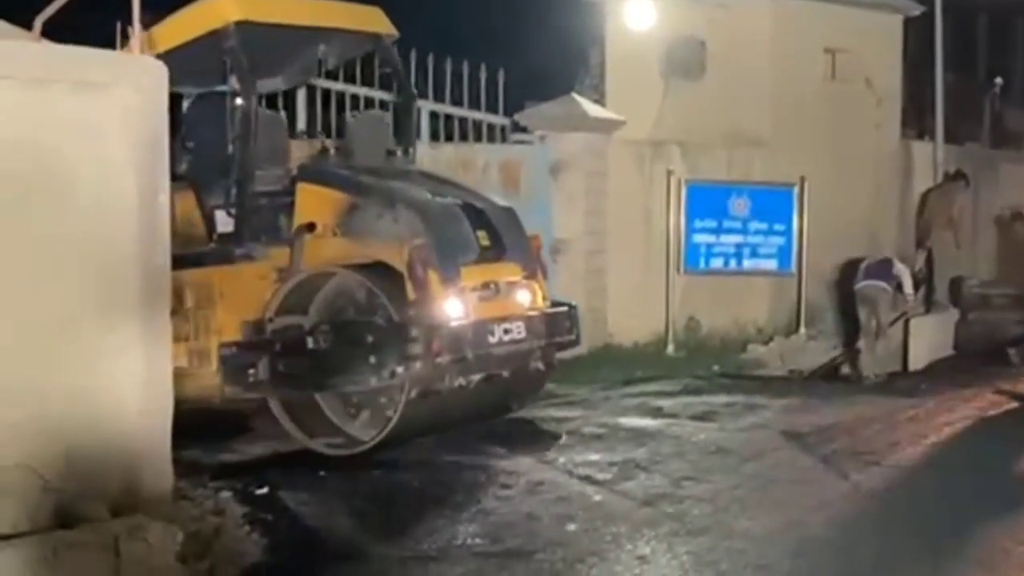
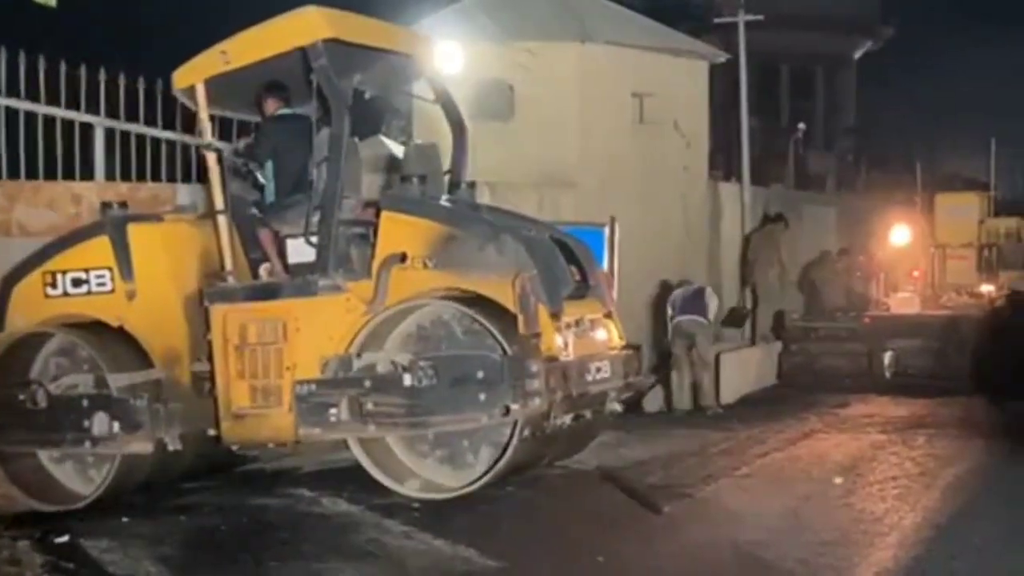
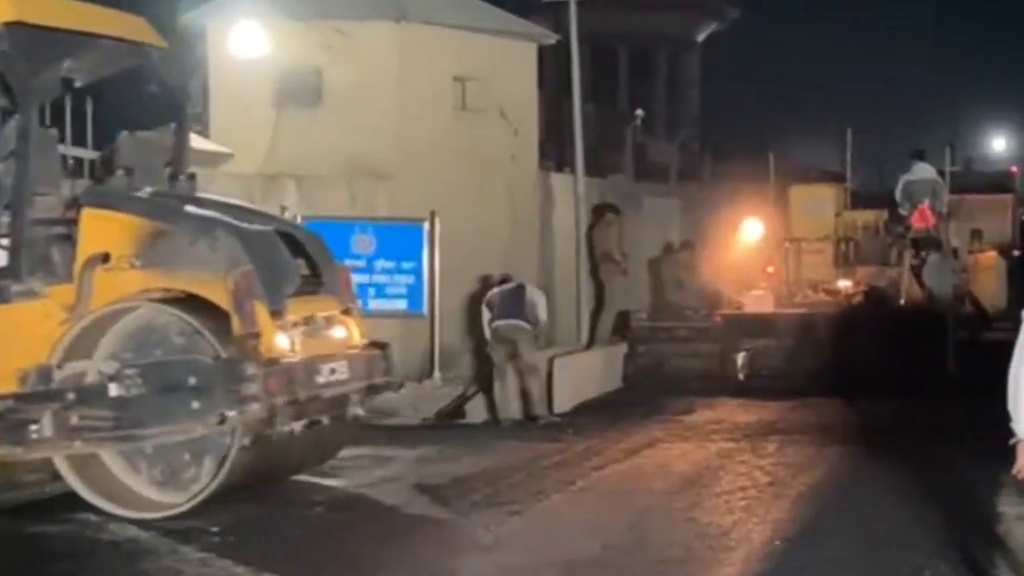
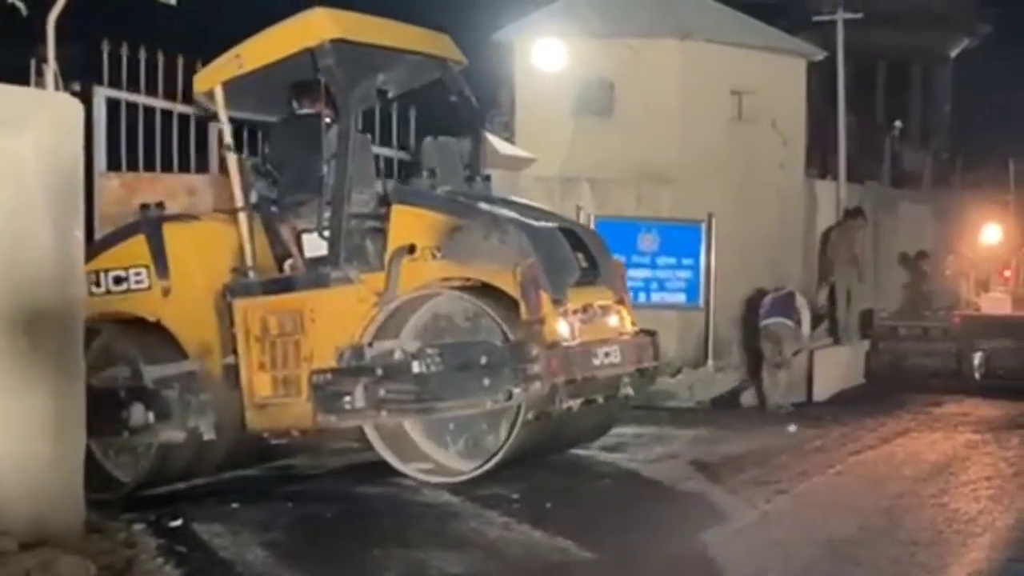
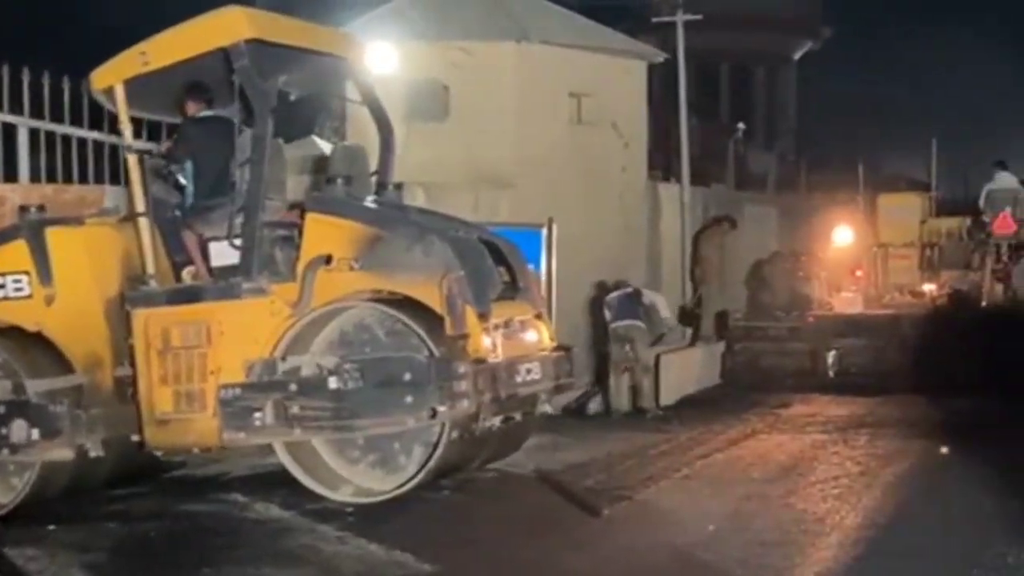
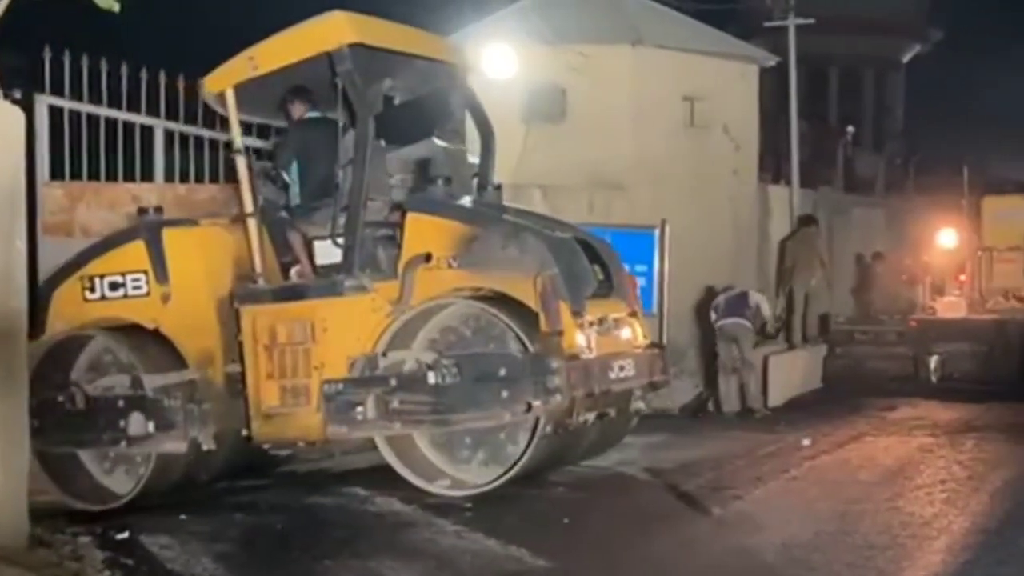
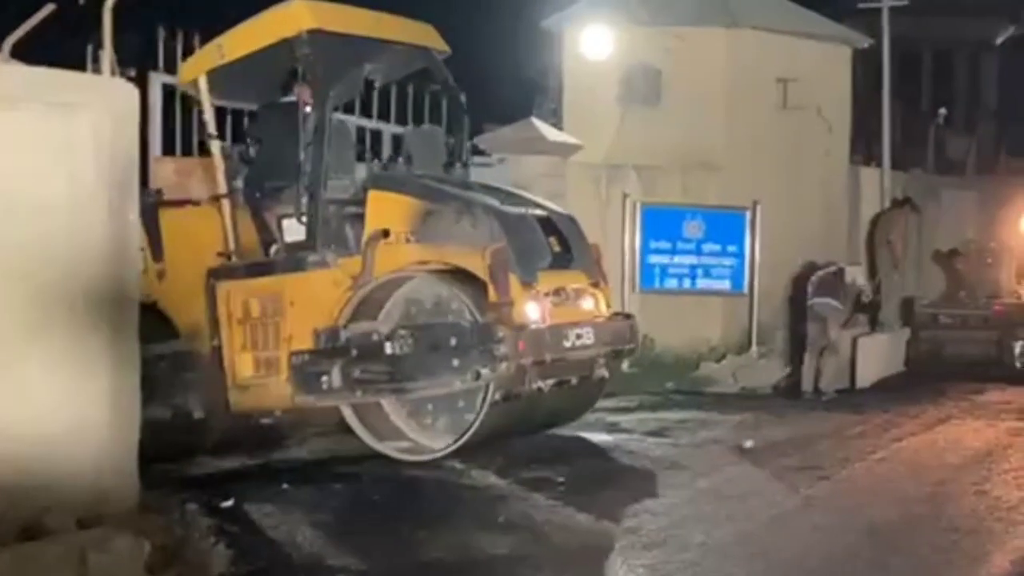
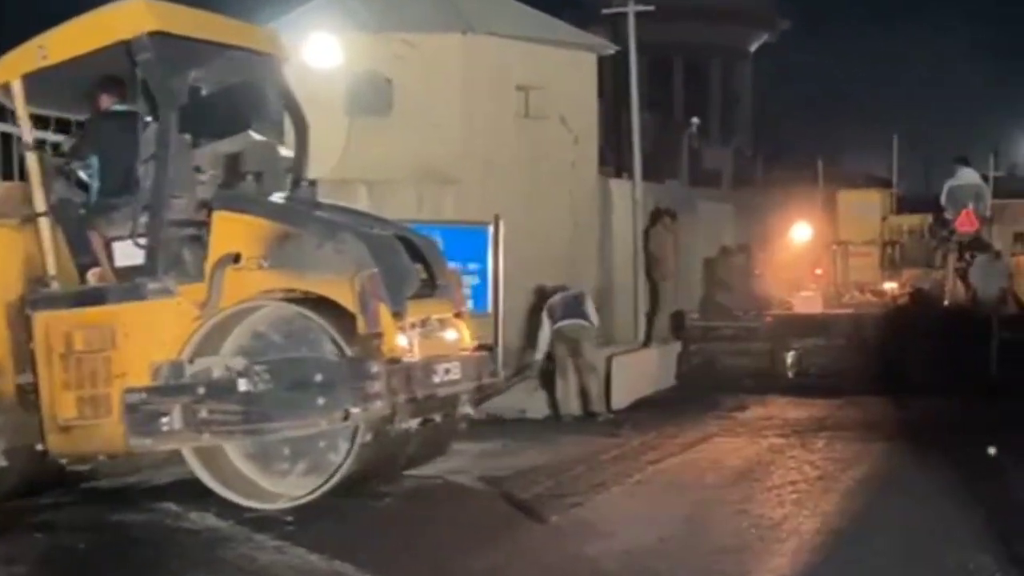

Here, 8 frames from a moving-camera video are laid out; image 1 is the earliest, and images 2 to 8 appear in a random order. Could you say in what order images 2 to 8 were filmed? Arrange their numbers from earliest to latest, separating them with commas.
7, 4, 6, 2, 5, 8, 3
